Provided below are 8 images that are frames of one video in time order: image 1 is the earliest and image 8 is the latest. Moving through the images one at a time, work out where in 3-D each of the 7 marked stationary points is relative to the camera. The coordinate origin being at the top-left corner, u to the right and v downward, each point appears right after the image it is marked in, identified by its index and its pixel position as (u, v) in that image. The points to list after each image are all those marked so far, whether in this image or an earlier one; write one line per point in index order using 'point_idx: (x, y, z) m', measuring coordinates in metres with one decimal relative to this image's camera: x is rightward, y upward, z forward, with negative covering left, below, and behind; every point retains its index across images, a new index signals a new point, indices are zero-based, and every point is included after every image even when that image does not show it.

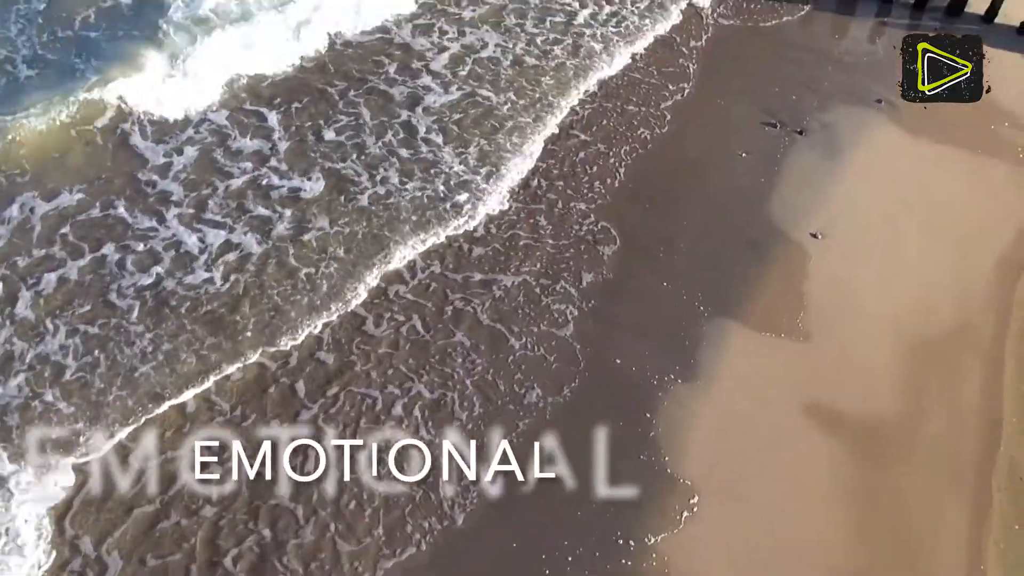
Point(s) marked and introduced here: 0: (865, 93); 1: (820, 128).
0: (+7.1, +3.9, +16.6) m
1: (+6.0, +3.1, +16.1) m
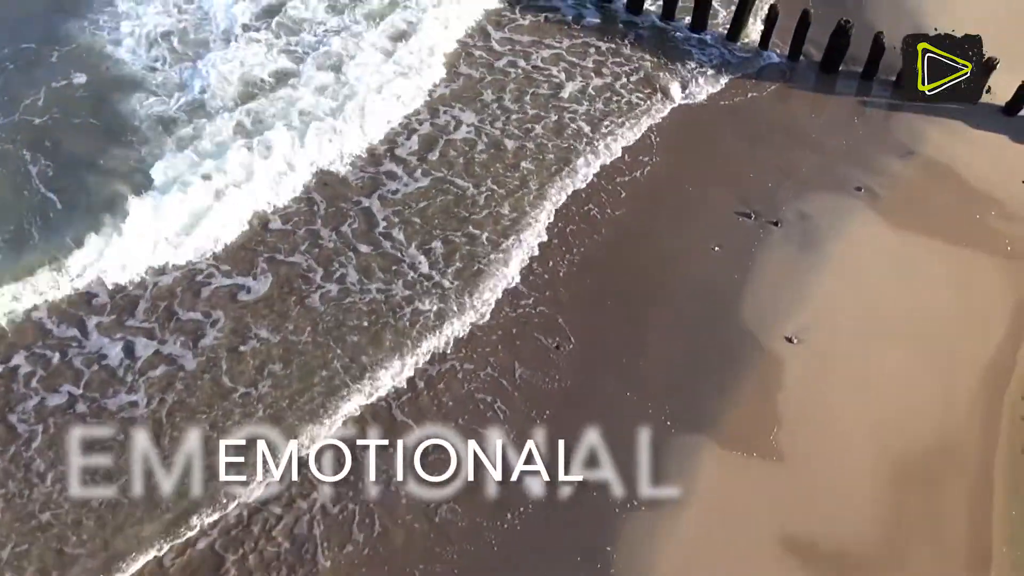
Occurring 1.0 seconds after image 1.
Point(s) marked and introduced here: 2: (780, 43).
0: (+6.4, +2.1, +15.9) m
1: (+5.3, +1.3, +15.3) m
2: (+6.2, +5.8, +19.0) m
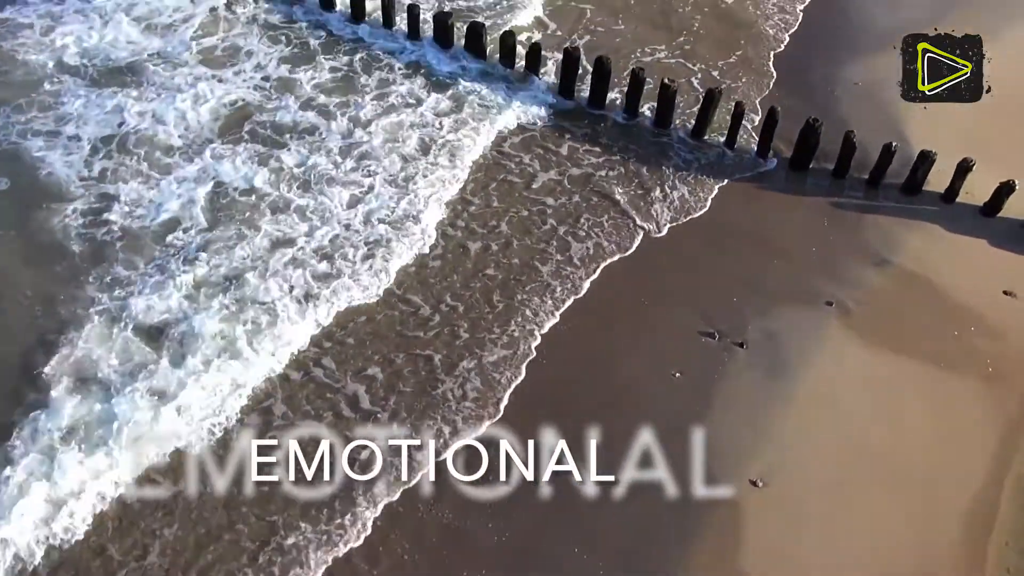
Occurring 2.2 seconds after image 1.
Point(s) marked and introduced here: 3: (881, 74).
0: (+5.5, -0.1, +14.9) m
1: (+4.4, -0.9, +14.2) m
2: (+5.2, +3.4, +18.2) m
3: (+8.9, +5.3, +19.4) m
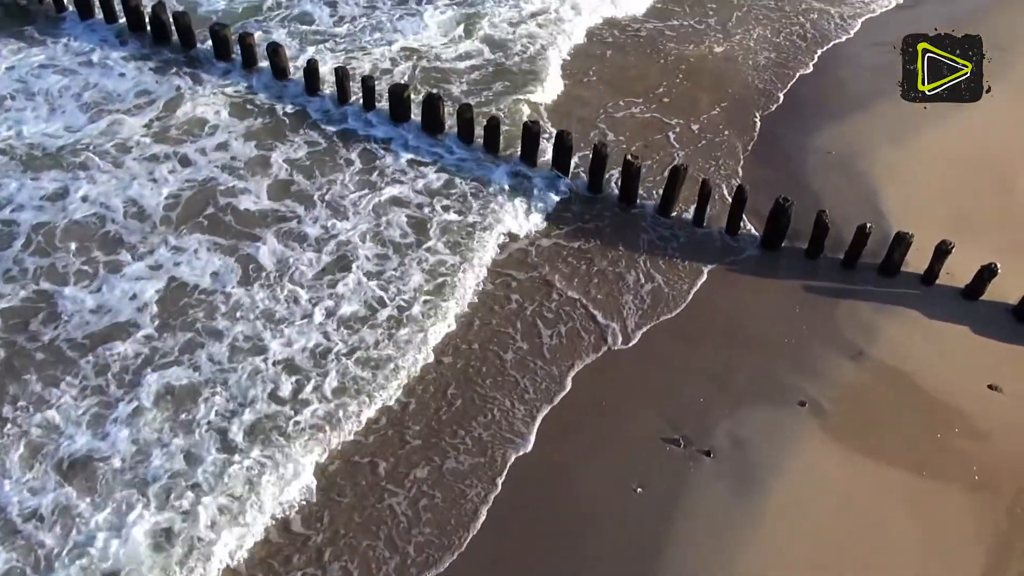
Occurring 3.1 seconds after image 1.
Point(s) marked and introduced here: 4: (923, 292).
0: (+4.7, -1.7, +13.9) m
1: (+3.5, -2.5, +13.2) m
2: (+4.3, +1.7, +17.4) m
3: (+8.0, +3.5, +18.7) m
4: (+7.9, -0.1, +15.7) m
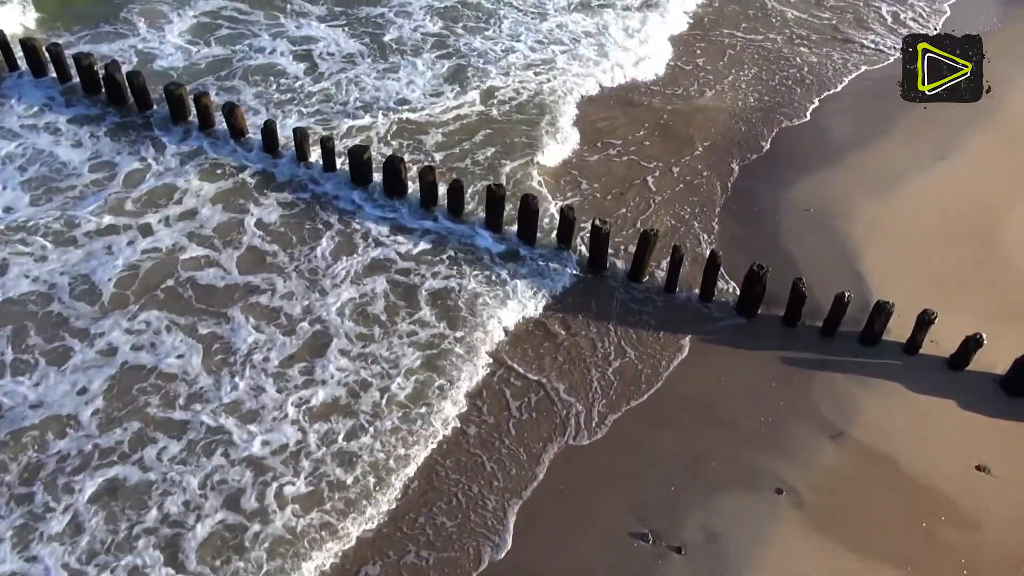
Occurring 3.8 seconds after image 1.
0: (+4.0, -3.0, +13.1) m
1: (+2.9, -3.7, +12.3) m
2: (+3.6, +0.3, +16.6) m
3: (+7.2, +2.1, +18.1) m
4: (+7.2, -1.4, +14.9) m
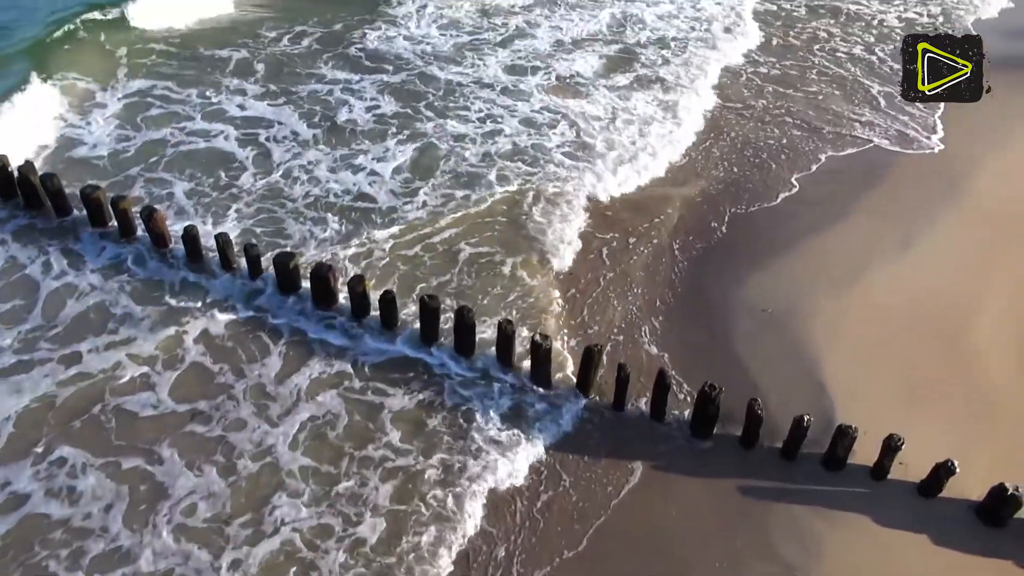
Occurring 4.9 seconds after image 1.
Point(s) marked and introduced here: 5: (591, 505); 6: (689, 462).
0: (+2.9, -5.0, +11.8) m
1: (+1.8, -5.8, +11.1) m
2: (+2.4, -1.9, +15.4) m
3: (+6.0, 0.0, +16.9) m
4: (+6.0, -3.4, +13.7) m
5: (+1.4, -3.6, +13.6) m
6: (+3.0, -3.0, +14.2) m
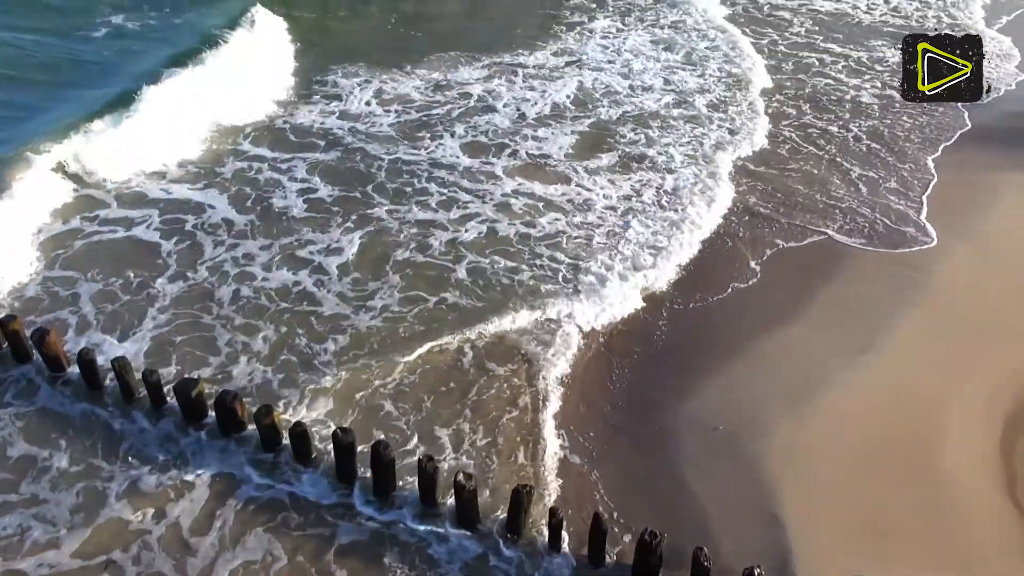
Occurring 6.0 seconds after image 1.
0: (+2.1, -7.0, +10.0) m
1: (+1.1, -7.8, +9.3) m
2: (+1.5, -3.9, +13.7) m
3: (+4.9, -1.9, +15.3) m
4: (+5.1, -5.3, +12.0) m
5: (+0.5, -5.7, +11.8) m
6: (+2.1, -5.0, +12.4) m
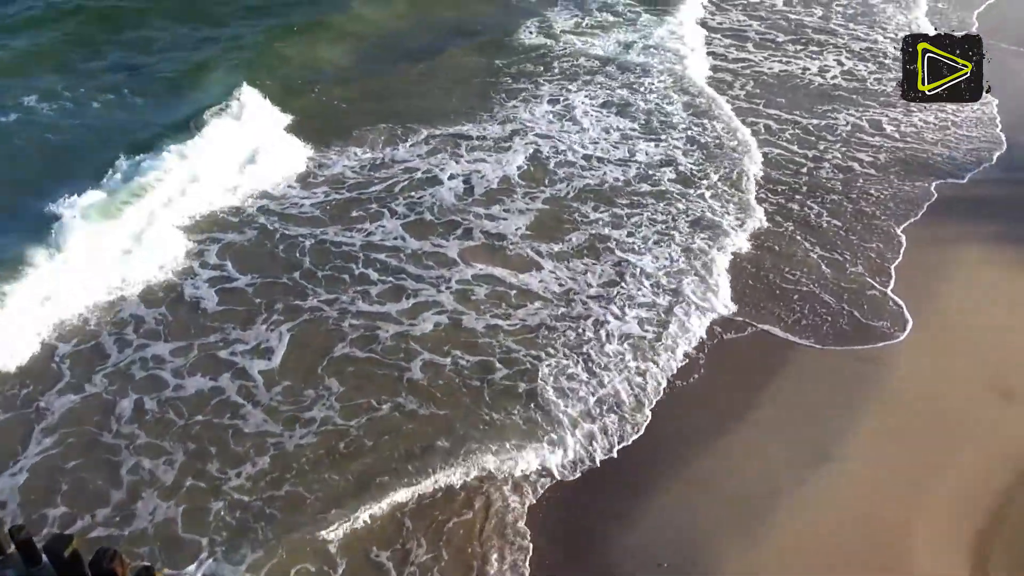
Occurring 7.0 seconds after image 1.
0: (+2.1, -8.3, +7.7) m
1: (+1.1, -9.1, +6.8) m
2: (+1.0, -5.4, +11.5) m
3: (+4.3, -3.5, +13.5) m
4: (+4.9, -6.6, +10.0) m
5: (+0.3, -7.1, +9.5) m
6: (+1.8, -6.5, +10.2) m
